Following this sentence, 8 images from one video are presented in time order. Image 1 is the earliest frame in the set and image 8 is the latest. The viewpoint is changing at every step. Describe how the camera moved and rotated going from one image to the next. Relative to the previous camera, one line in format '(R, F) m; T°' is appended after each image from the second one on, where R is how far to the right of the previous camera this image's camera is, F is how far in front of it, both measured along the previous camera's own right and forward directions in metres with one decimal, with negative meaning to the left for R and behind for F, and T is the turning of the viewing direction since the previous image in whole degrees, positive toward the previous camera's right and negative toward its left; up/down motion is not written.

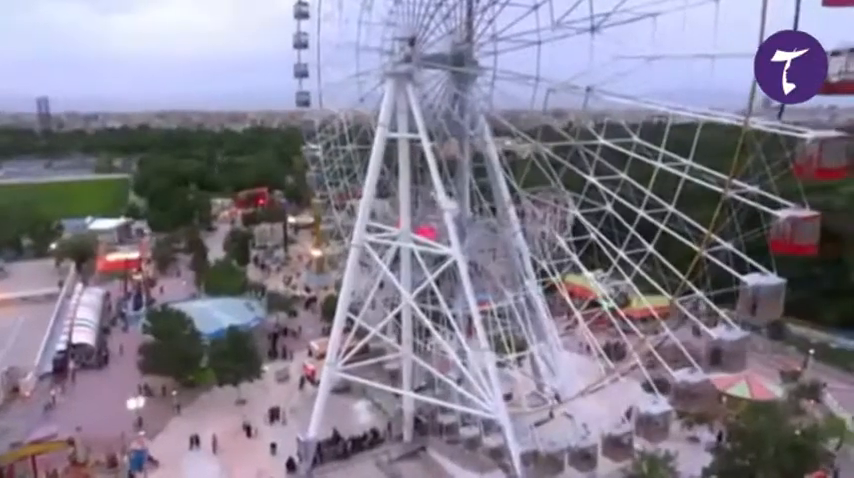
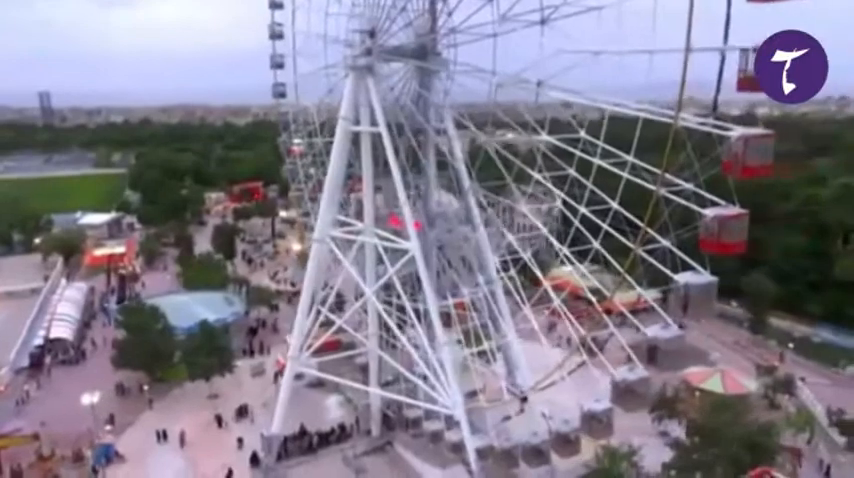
(+0.9, +0.1) m; 0°
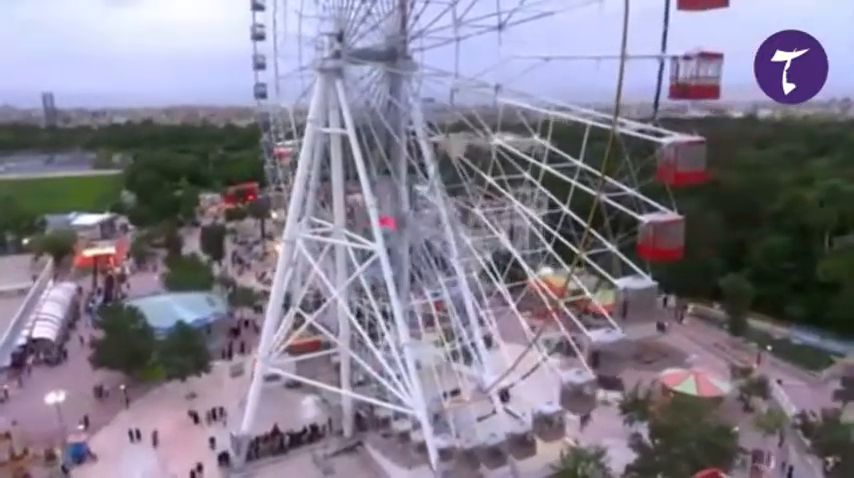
(+0.8, -0.1) m; 0°
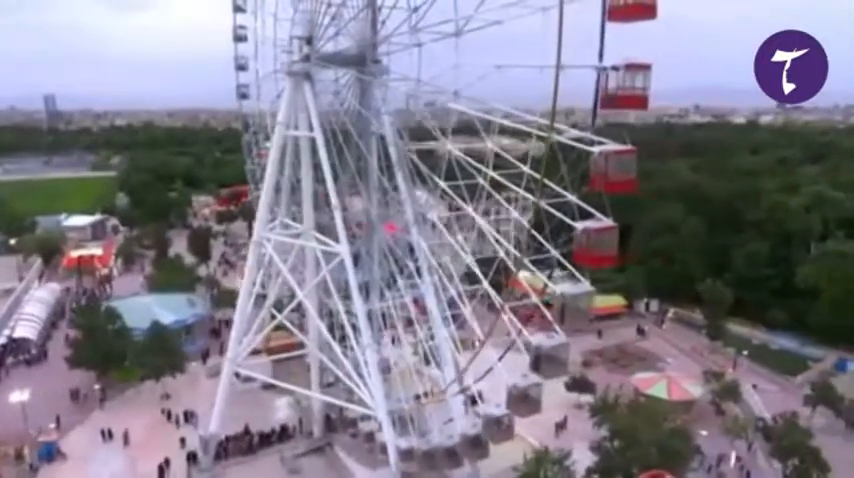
(+0.8, -0.1) m; 0°
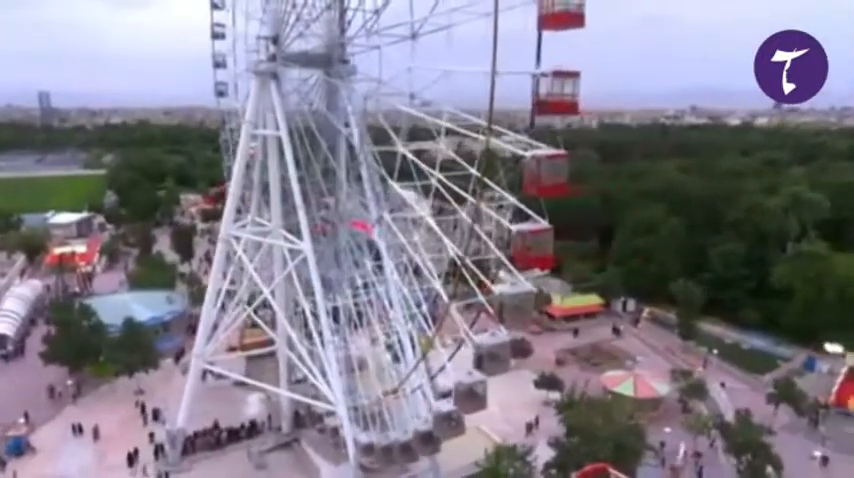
(+0.7, -0.2) m; 0°
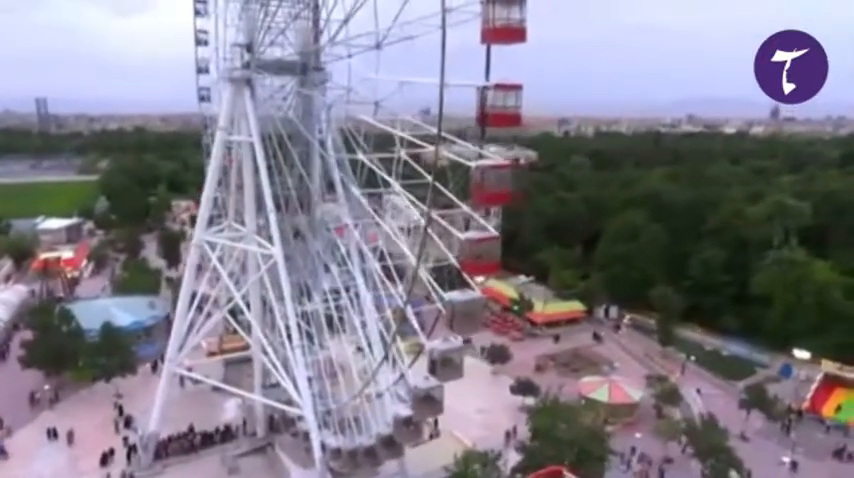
(+0.6, -0.1) m; 0°
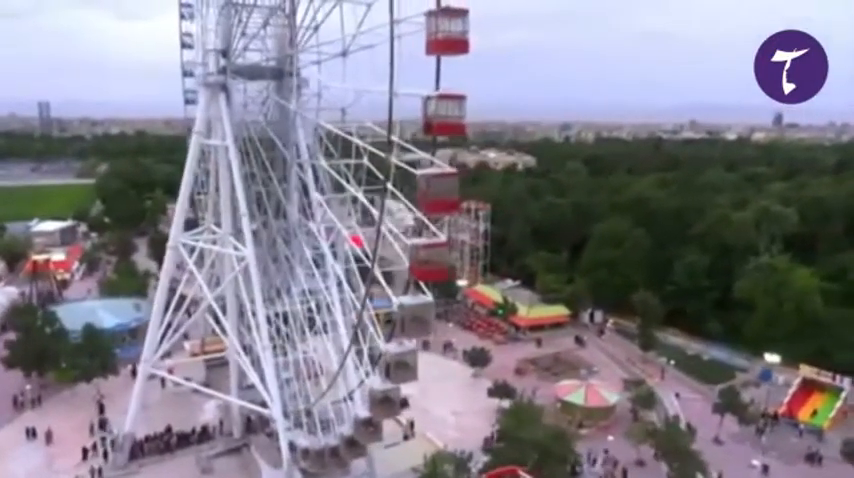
(+0.7, -0.2) m; 0°
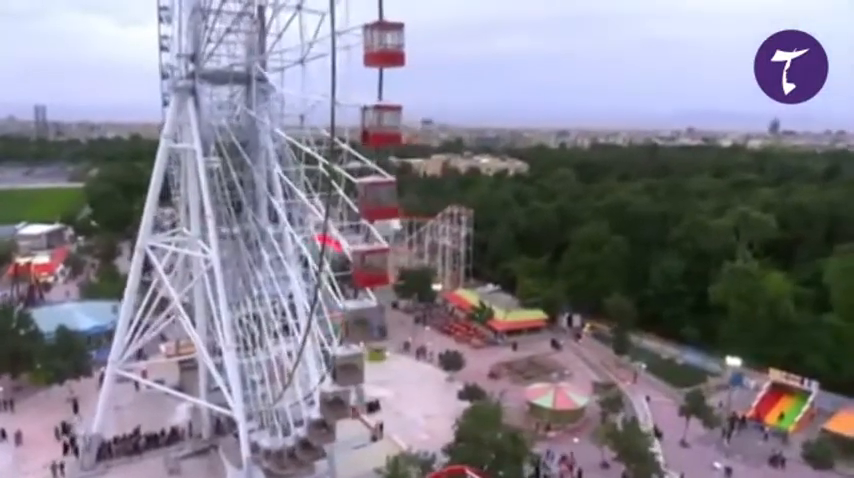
(+0.7, -0.2) m; 0°
